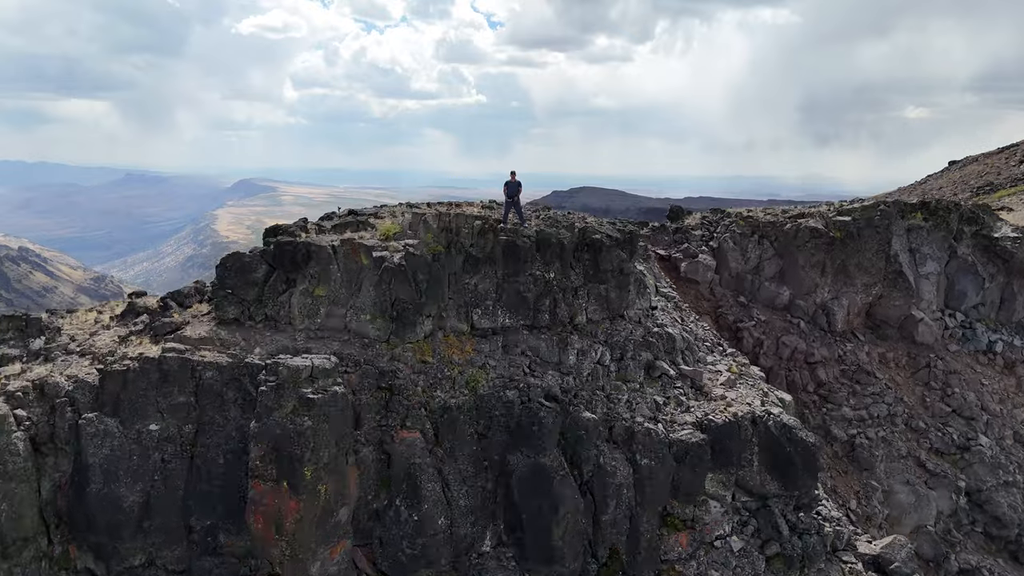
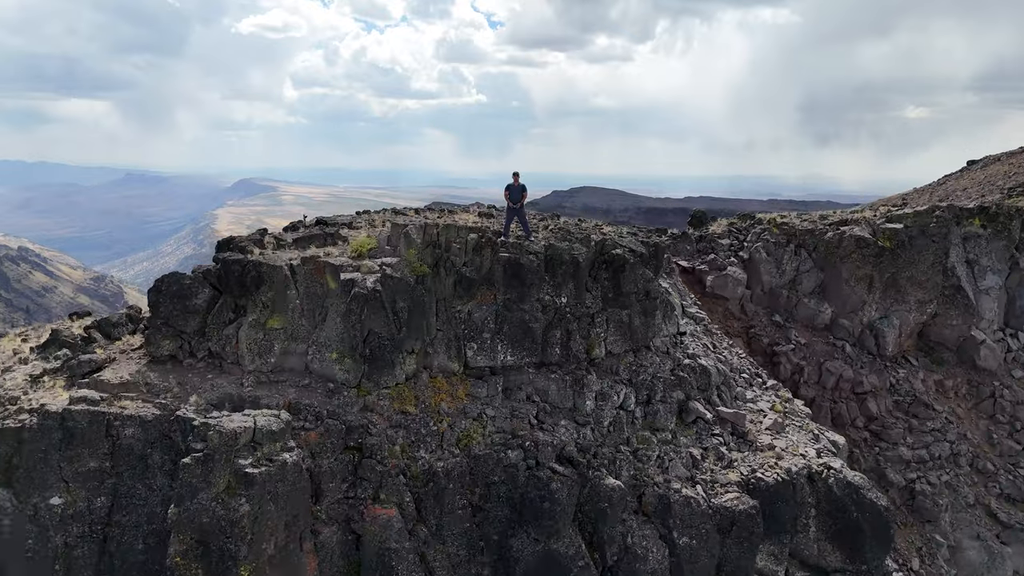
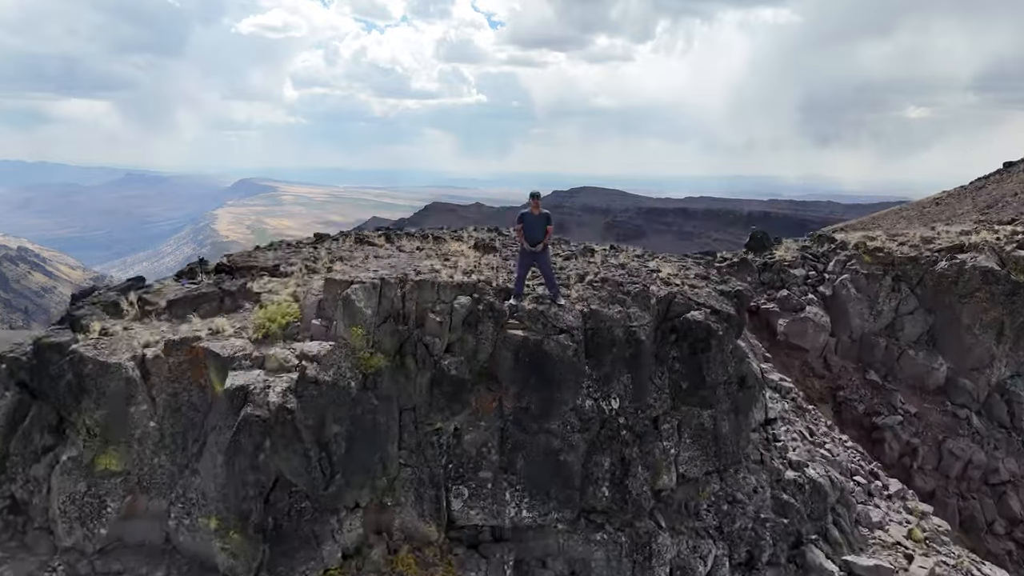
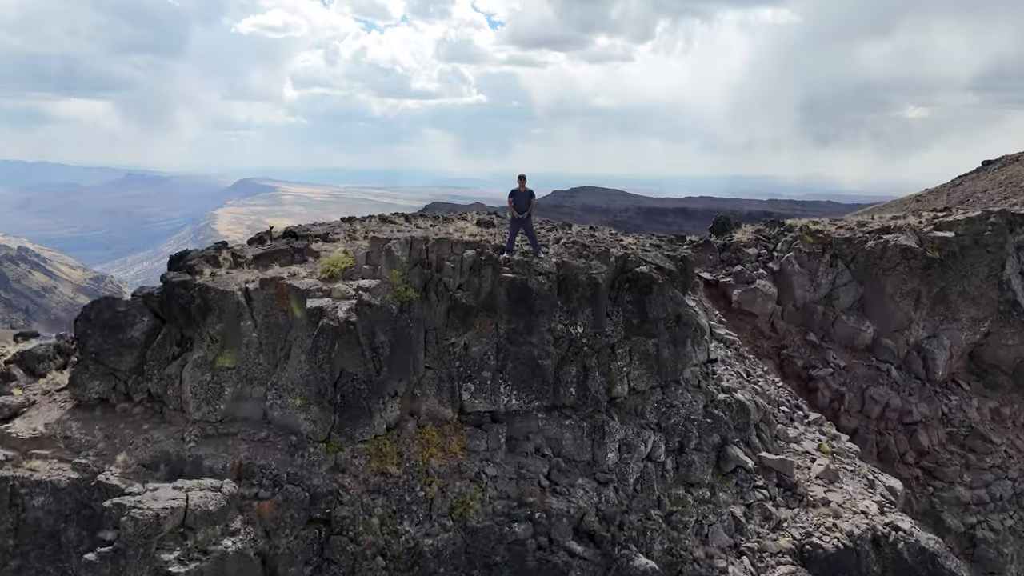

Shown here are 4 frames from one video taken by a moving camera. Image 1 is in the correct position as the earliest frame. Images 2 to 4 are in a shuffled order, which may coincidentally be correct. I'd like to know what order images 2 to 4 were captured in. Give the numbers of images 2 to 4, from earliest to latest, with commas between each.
2, 4, 3
